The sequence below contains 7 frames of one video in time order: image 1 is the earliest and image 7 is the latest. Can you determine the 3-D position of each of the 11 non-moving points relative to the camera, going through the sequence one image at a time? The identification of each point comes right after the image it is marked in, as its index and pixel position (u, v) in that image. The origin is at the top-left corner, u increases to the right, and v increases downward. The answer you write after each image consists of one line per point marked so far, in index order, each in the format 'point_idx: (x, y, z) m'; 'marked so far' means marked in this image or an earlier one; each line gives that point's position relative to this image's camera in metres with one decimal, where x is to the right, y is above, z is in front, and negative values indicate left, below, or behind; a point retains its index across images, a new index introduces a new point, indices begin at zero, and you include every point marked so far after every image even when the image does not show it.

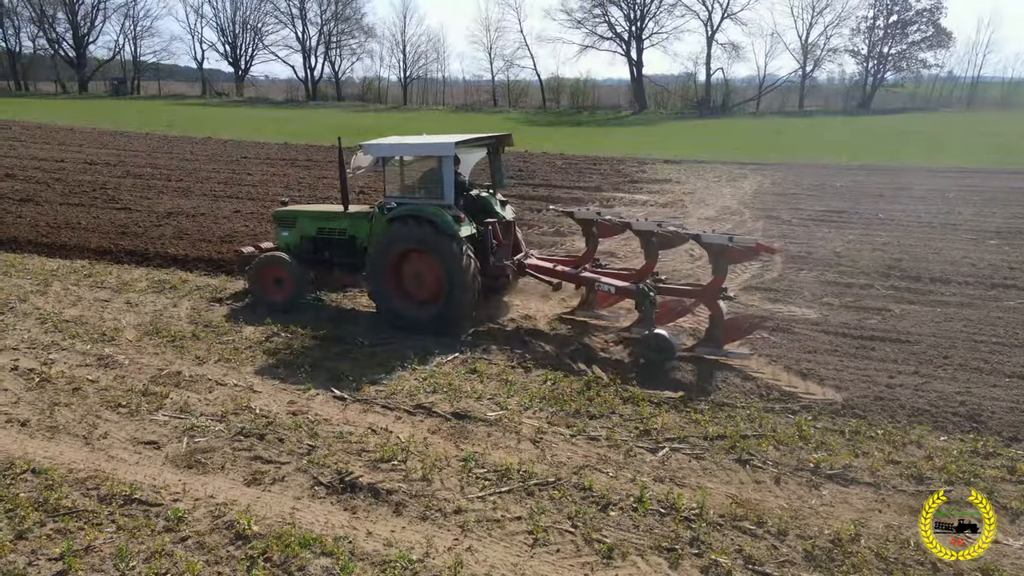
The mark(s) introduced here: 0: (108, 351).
0: (-3.7, -0.6, +6.7) m
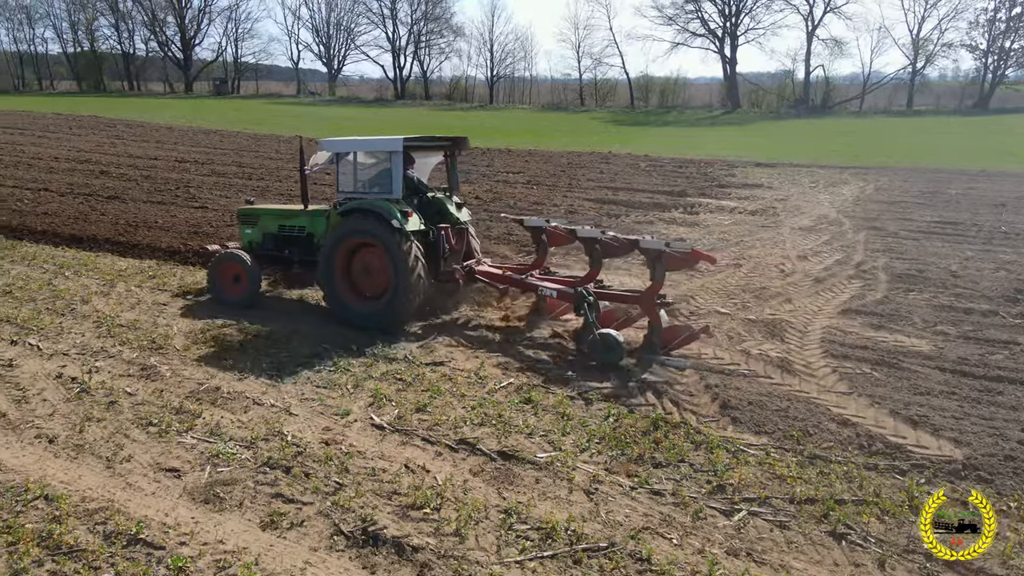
0: (-3.2, -0.6, +6.5) m
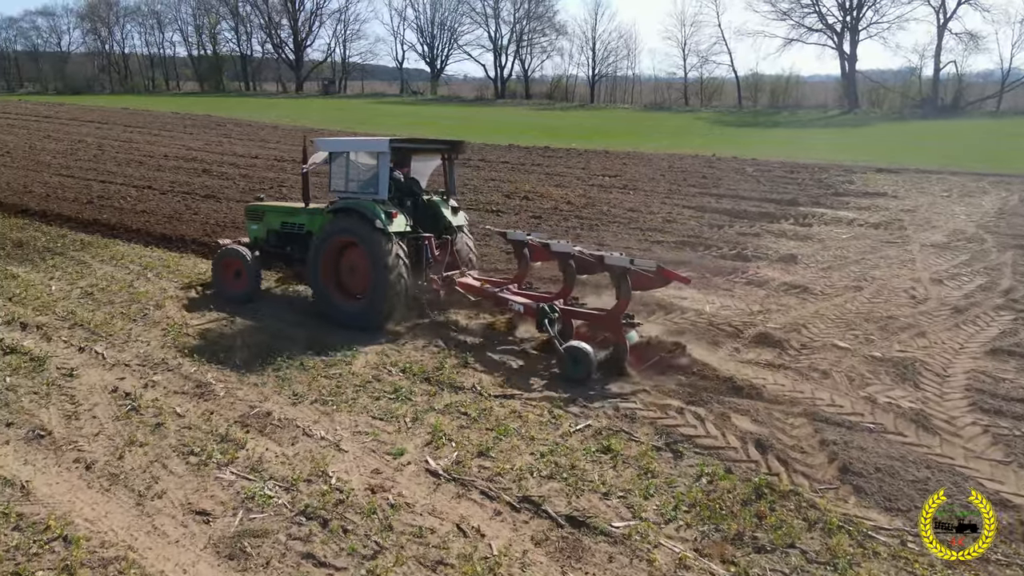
0: (-2.5, -0.7, +6.1) m
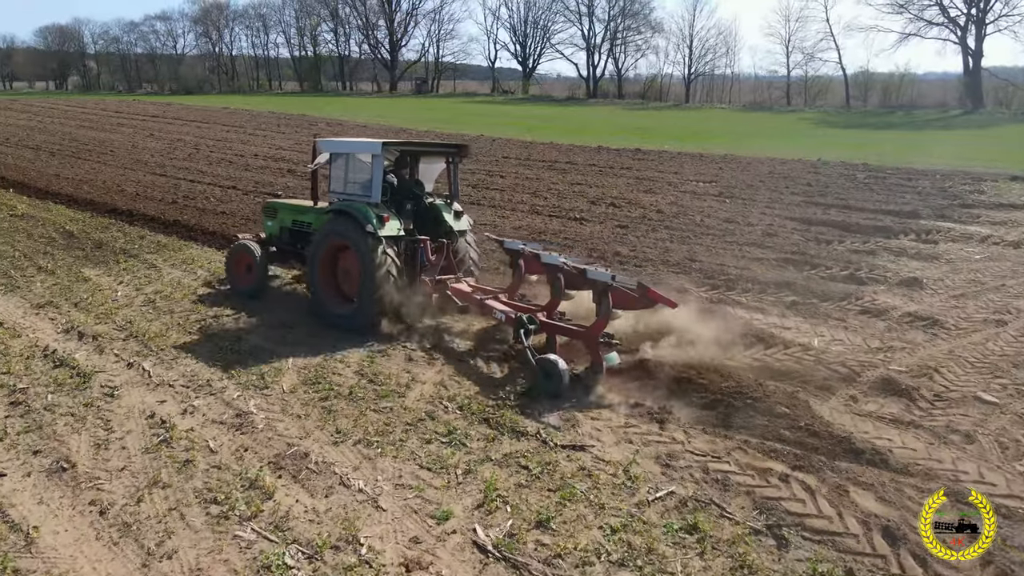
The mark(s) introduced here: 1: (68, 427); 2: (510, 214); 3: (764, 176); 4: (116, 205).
0: (-2.0, -0.9, +5.6) m
1: (-3.2, -1.0, +5.2) m
2: (-0.1, +1.4, +13.3) m
3: (+6.0, +2.7, +17.4) m
4: (-7.5, +1.6, +13.8) m
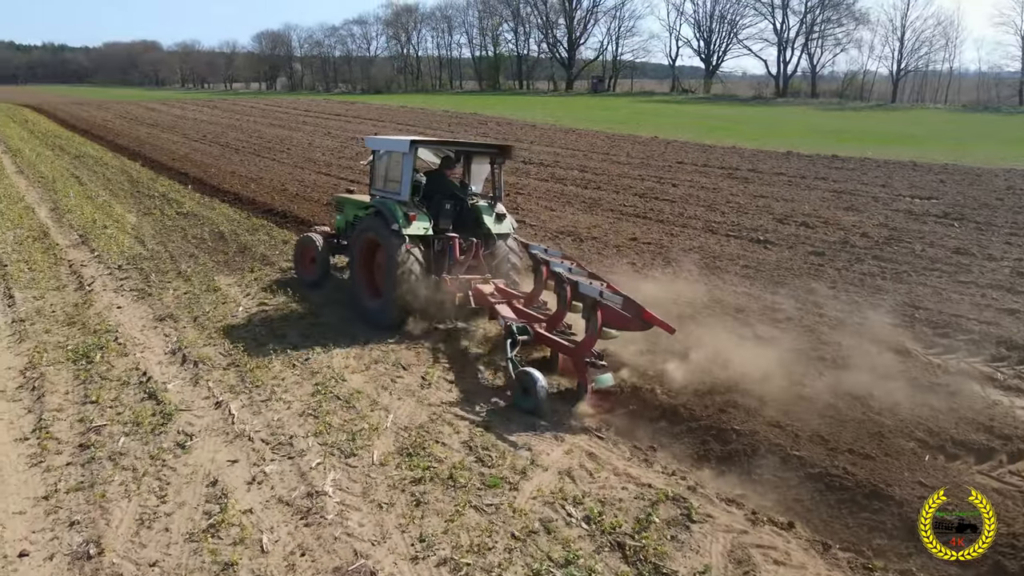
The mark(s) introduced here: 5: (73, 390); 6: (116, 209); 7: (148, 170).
0: (-1.1, -1.2, +4.5) m
1: (-2.4, -1.2, +4.4) m
2: (+2.6, +0.9, +11.5) m
3: (+9.6, +1.8, +14.2) m
4: (-4.5, +1.6, +13.7) m
5: (-3.5, -0.8, +5.8) m
6: (-7.3, +1.4, +13.4) m
7: (-9.2, +3.0, +18.5) m
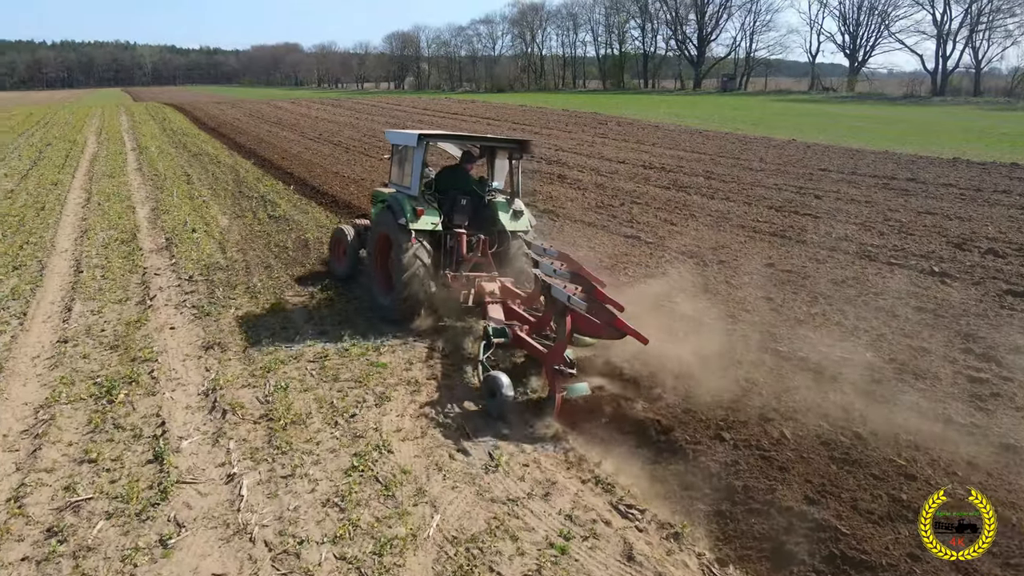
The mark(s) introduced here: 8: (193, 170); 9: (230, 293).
0: (-0.8, -1.5, +3.2) m
1: (-2.0, -1.5, +3.3) m
2: (+4.1, +0.4, +9.5) m
3: (+11.4, +1.1, +11.0) m
4: (-2.5, +1.4, +12.8) m
5: (-2.9, -1.0, +4.9) m
6: (-5.3, +1.4, +13.0) m
7: (-6.4, +3.0, +18.3) m
8: (-7.9, +2.9, +17.9) m
9: (-3.2, -0.1, +8.2) m
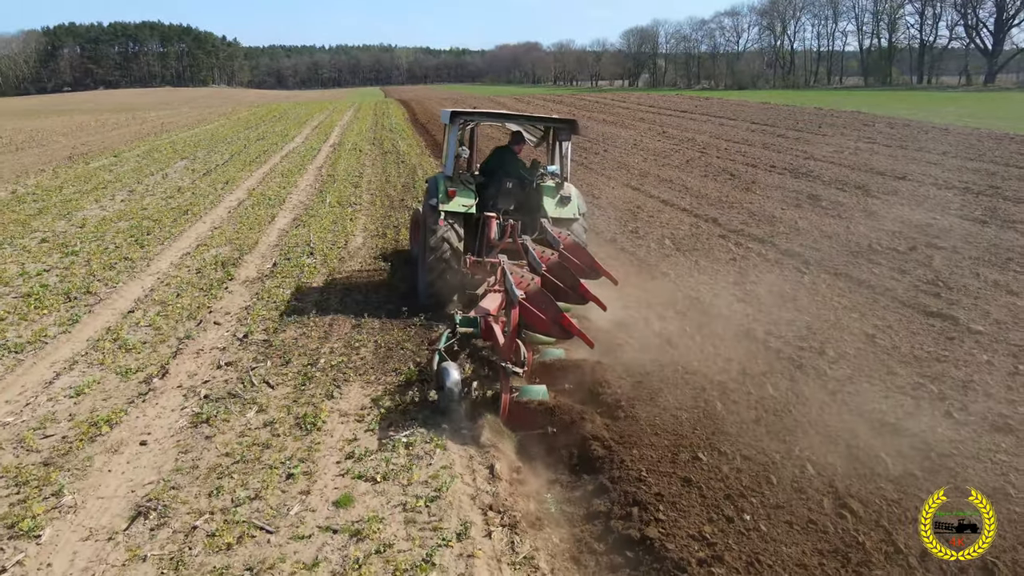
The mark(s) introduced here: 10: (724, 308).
0: (-1.1, -2.2, -0.1) m
1: (-2.3, -2.1, +0.4) m
2: (+5.6, -0.8, +4.5) m
3: (+13.1, -0.7, +3.7) m
4: (+0.3, +0.7, +9.6) m
5: (-2.6, -1.6, +2.2) m
6: (-2.3, +0.9, +10.6) m
7: (-1.6, +2.5, +15.9) m
8: (-3.1, +2.6, +16.0) m
9: (-1.8, -0.6, +5.4) m
10: (+2.1, -0.1, +6.8) m
